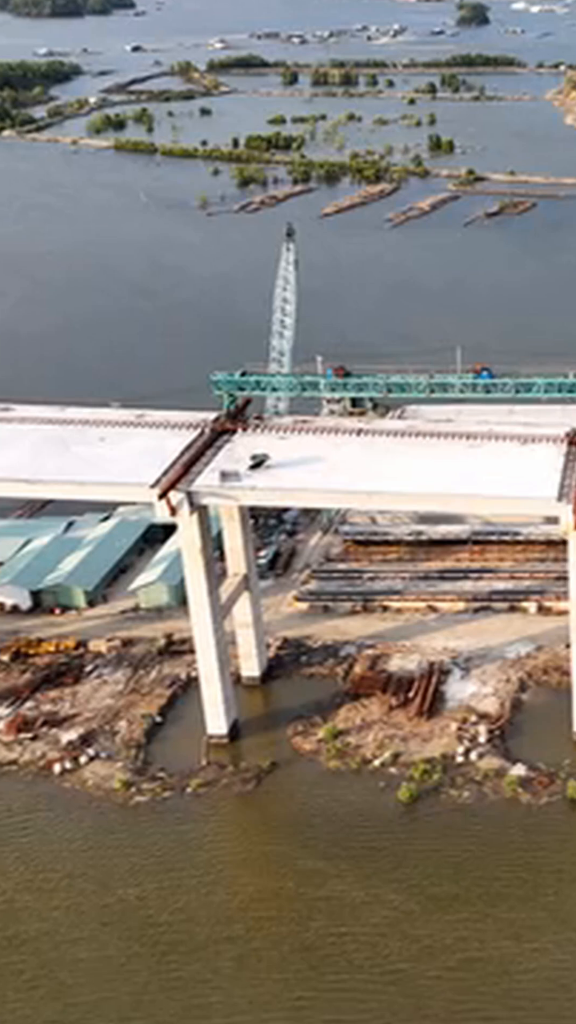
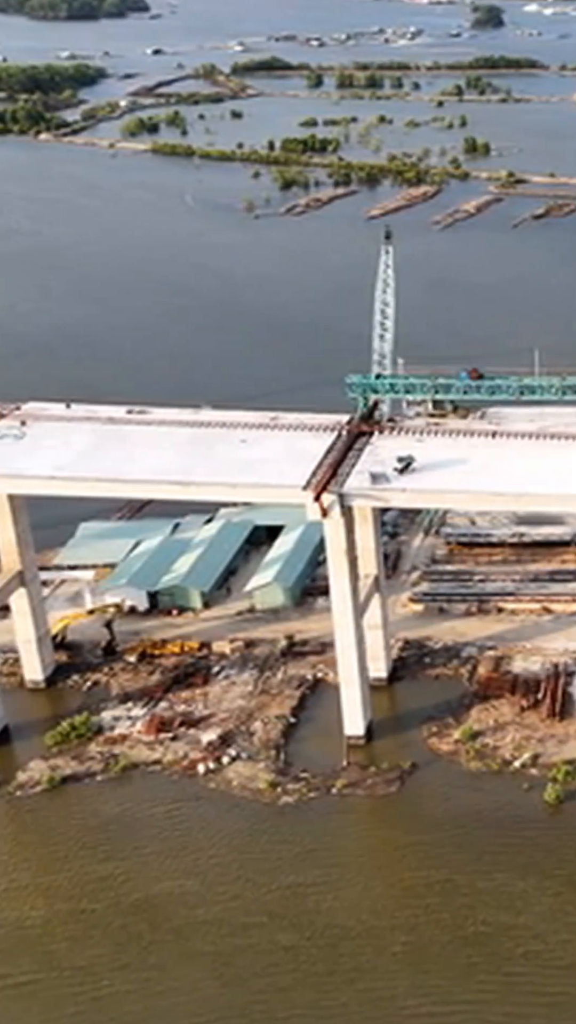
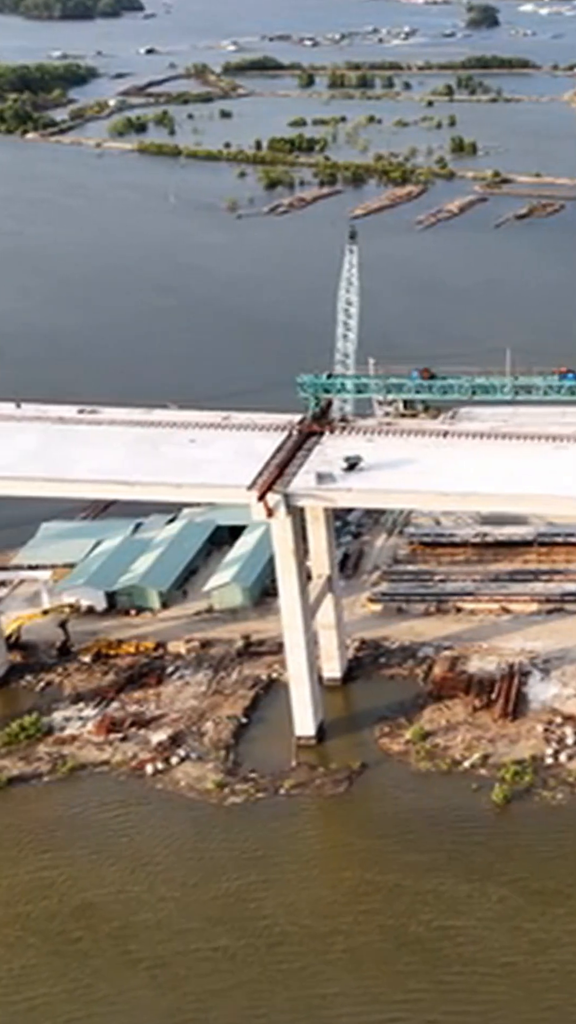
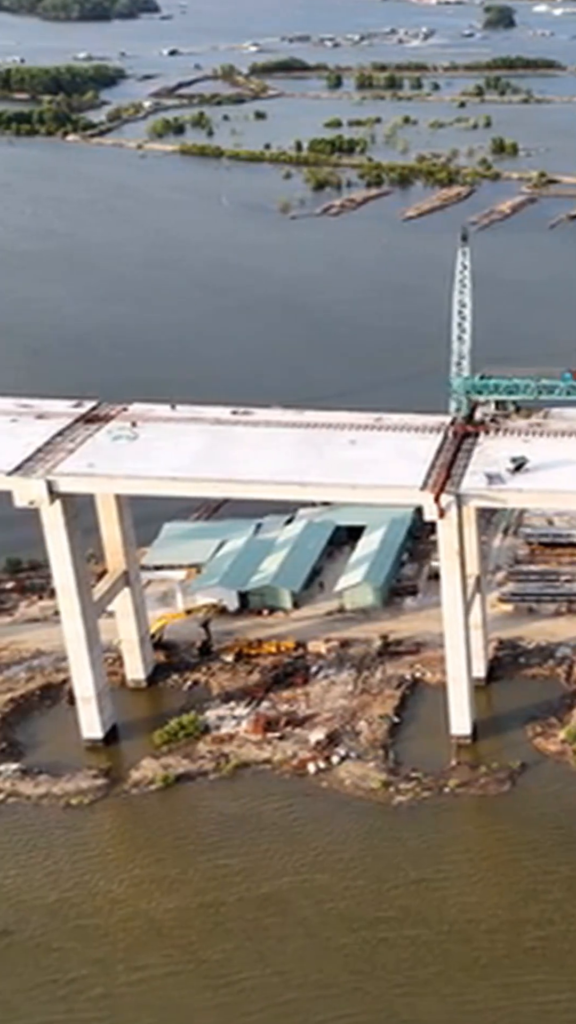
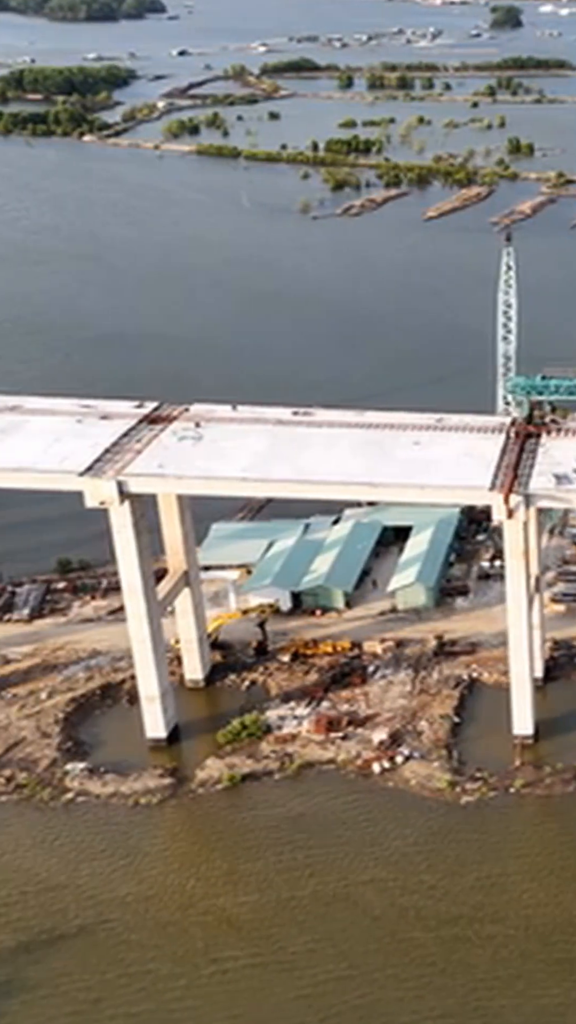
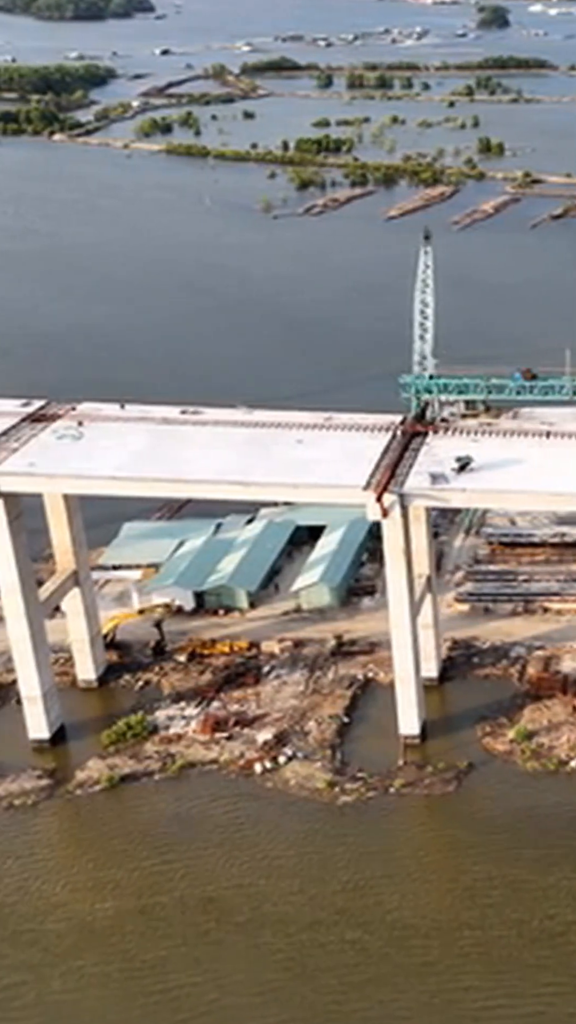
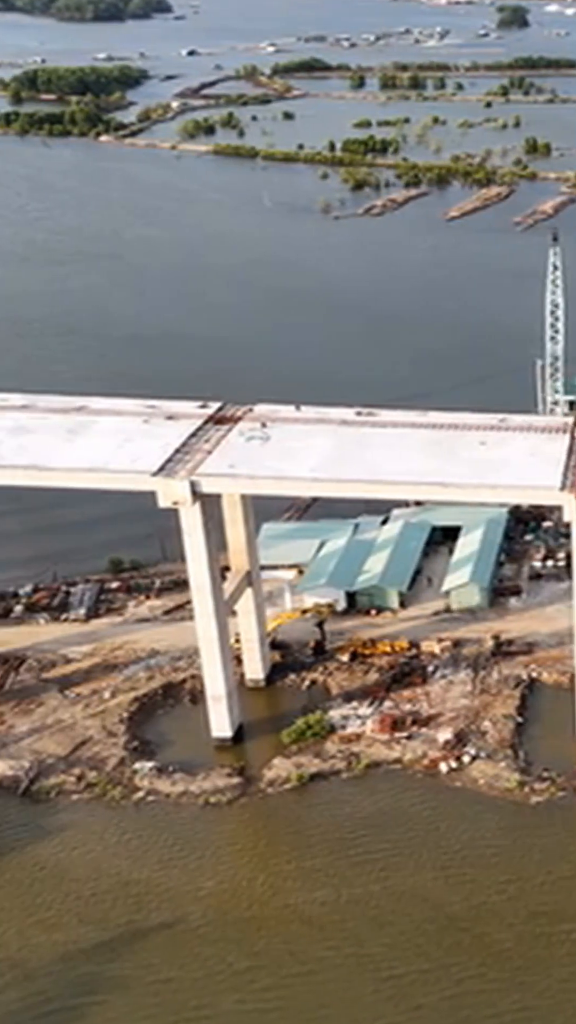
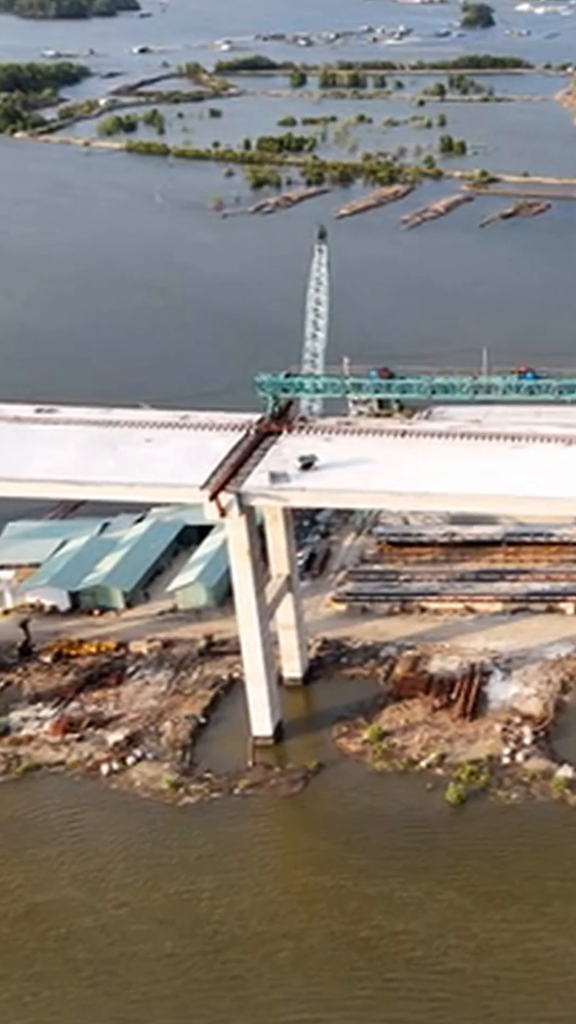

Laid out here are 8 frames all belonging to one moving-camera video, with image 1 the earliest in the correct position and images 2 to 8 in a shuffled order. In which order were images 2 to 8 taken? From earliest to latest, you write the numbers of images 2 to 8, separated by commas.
8, 3, 2, 6, 4, 5, 7
